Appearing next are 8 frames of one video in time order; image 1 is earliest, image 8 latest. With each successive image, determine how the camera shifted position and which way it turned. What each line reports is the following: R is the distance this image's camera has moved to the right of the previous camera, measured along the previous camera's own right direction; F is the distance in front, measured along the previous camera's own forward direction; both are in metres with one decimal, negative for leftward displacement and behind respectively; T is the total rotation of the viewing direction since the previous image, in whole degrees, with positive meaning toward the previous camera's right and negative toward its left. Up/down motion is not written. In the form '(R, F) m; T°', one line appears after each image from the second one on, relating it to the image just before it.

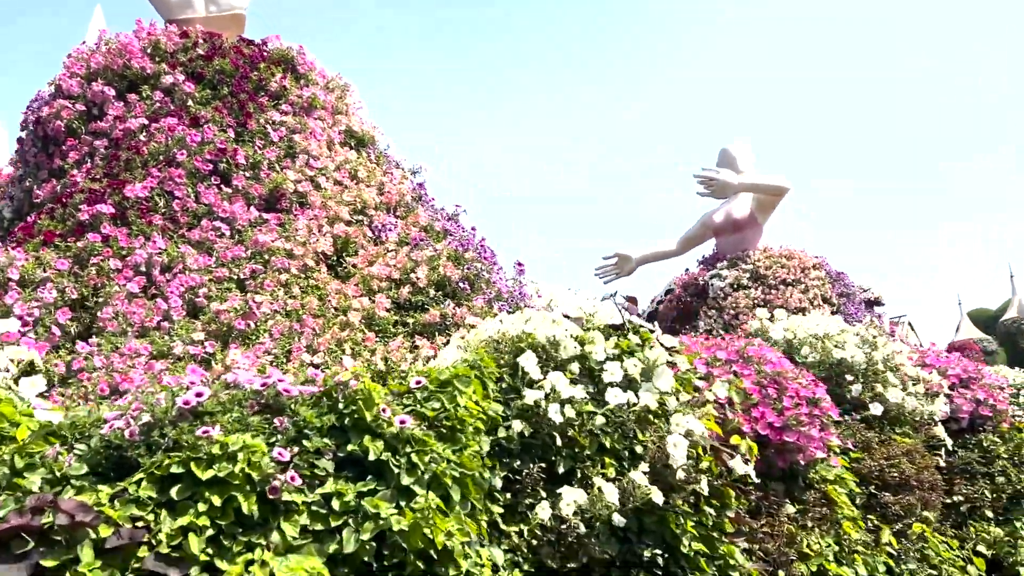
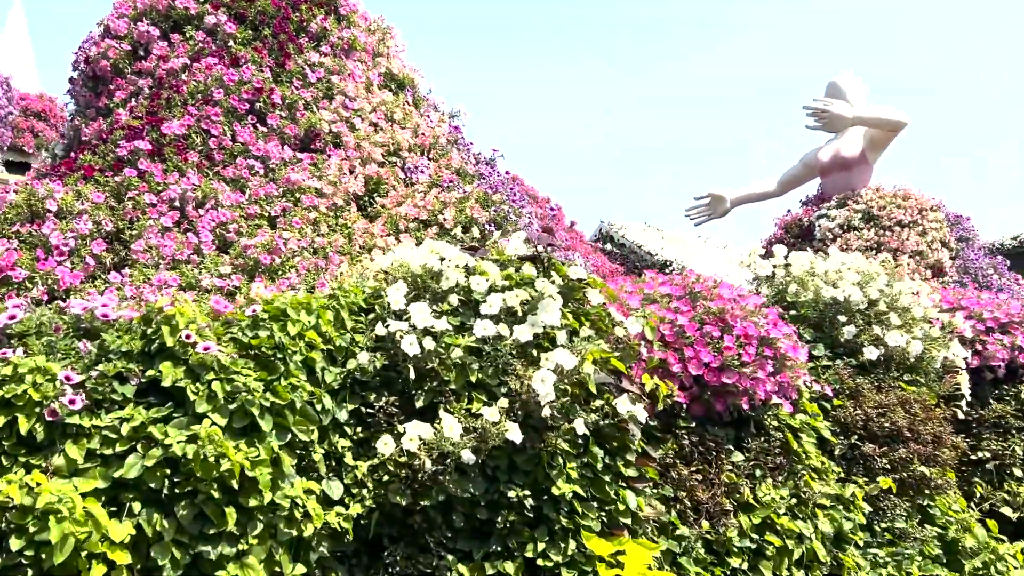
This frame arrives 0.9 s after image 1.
(+0.8, +0.2) m; -8°
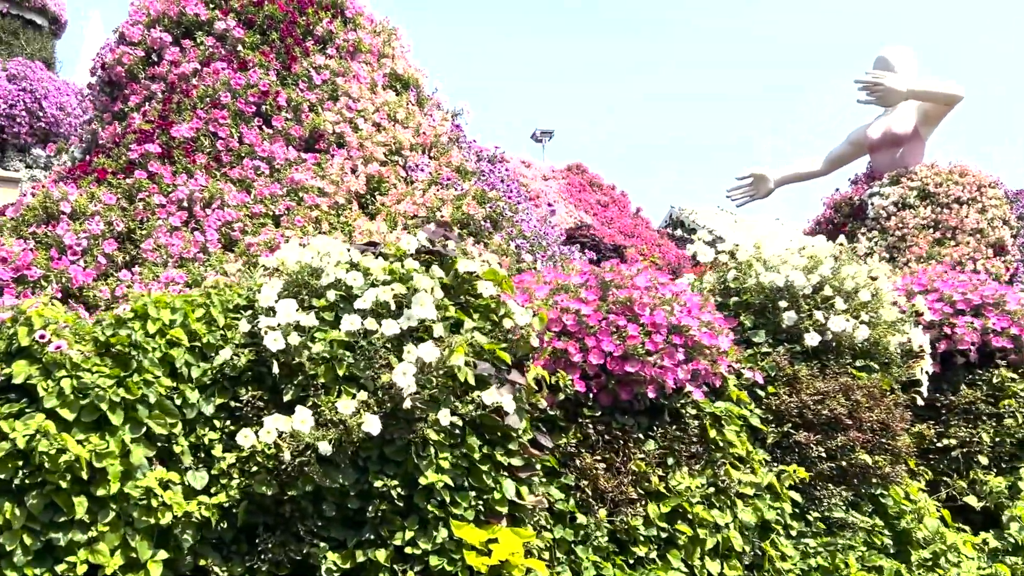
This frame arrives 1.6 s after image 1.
(+0.6, 0.0) m; -4°
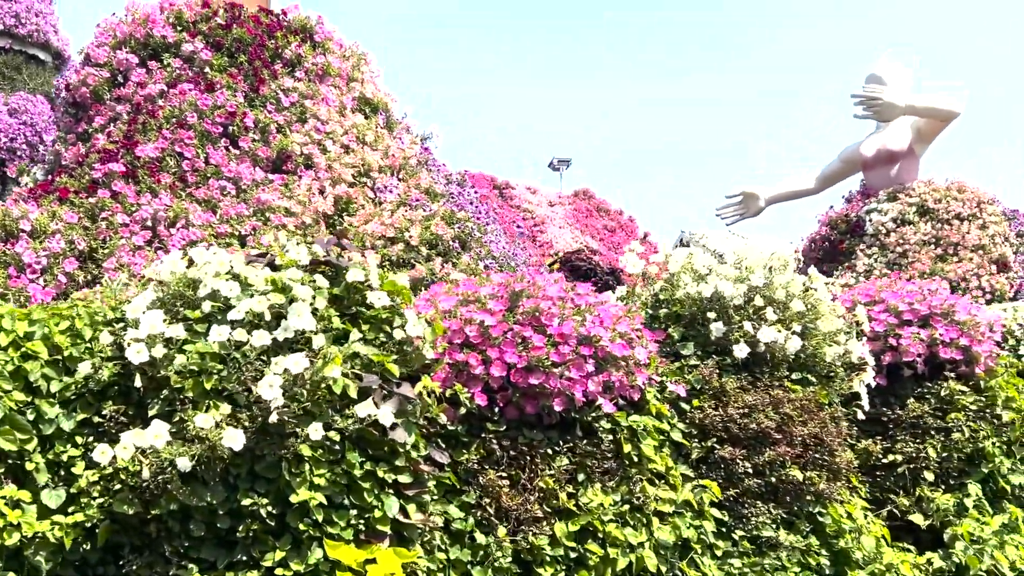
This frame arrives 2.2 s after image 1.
(+0.4, +0.1) m; -1°
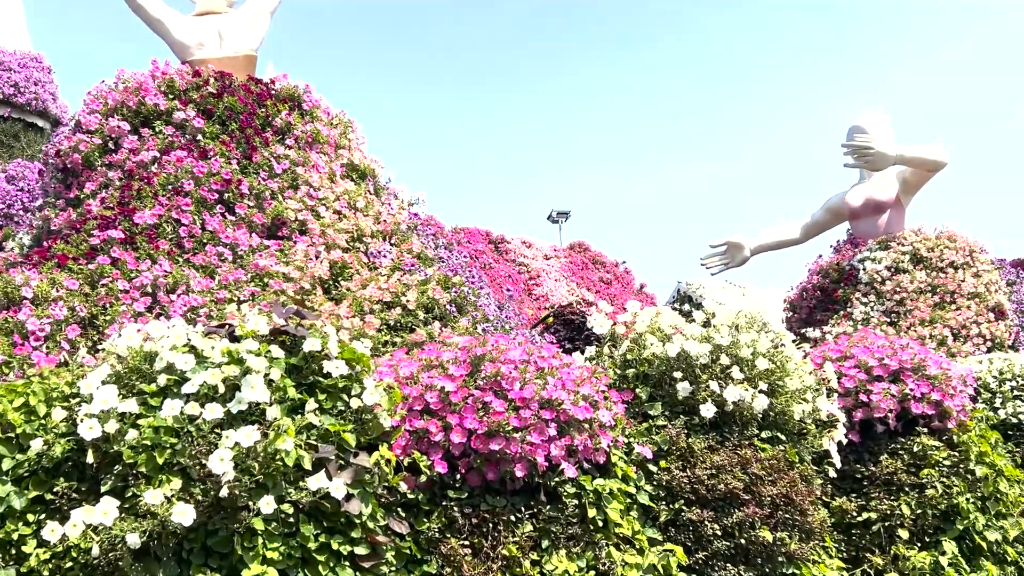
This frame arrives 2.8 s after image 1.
(+0.2, 0.0) m; 0°
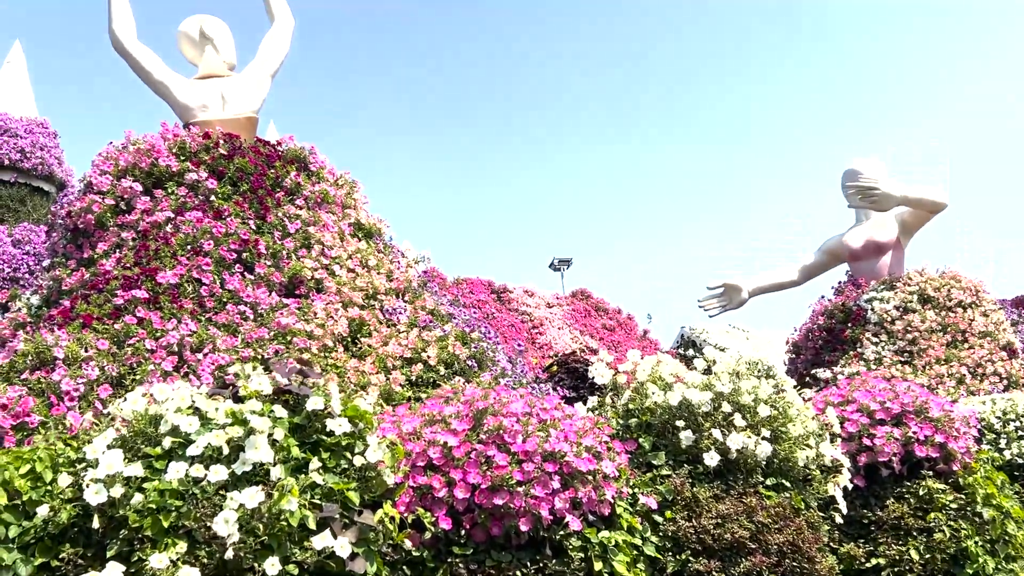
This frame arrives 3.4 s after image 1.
(0.0, -0.1) m; 0°
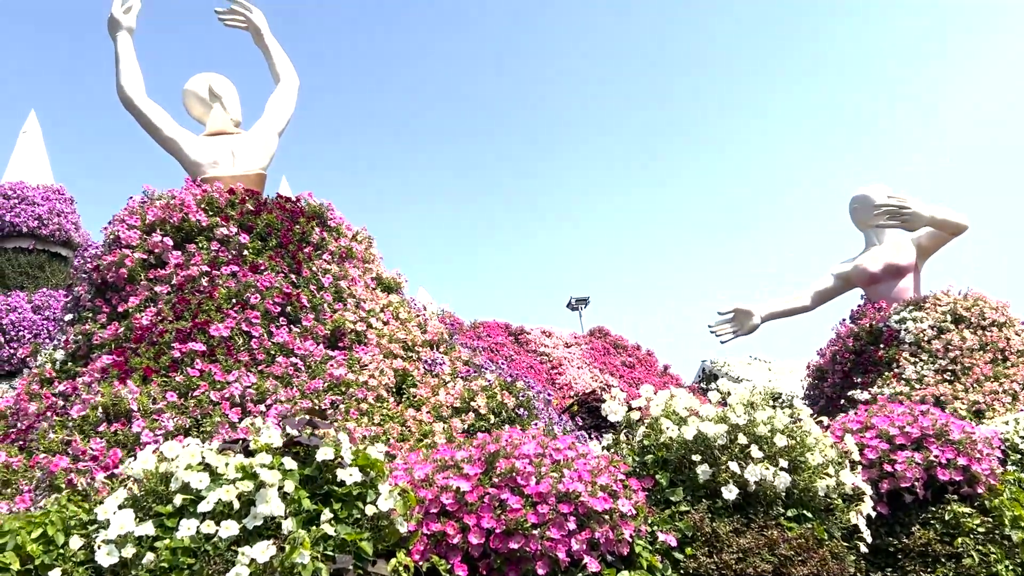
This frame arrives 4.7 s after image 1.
(0.0, 0.0) m; -1°
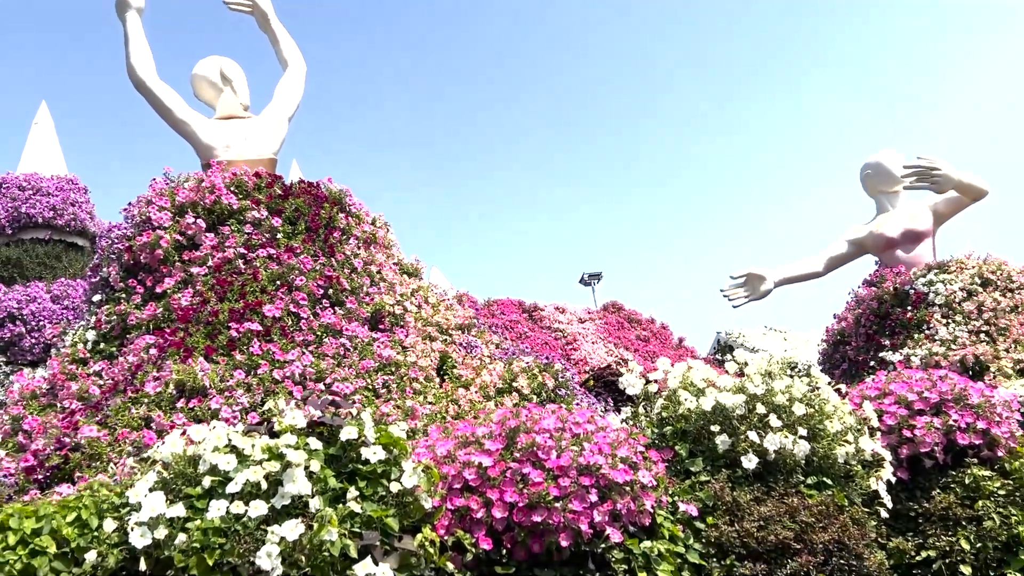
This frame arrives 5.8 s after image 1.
(0.0, 0.0) m; -1°
